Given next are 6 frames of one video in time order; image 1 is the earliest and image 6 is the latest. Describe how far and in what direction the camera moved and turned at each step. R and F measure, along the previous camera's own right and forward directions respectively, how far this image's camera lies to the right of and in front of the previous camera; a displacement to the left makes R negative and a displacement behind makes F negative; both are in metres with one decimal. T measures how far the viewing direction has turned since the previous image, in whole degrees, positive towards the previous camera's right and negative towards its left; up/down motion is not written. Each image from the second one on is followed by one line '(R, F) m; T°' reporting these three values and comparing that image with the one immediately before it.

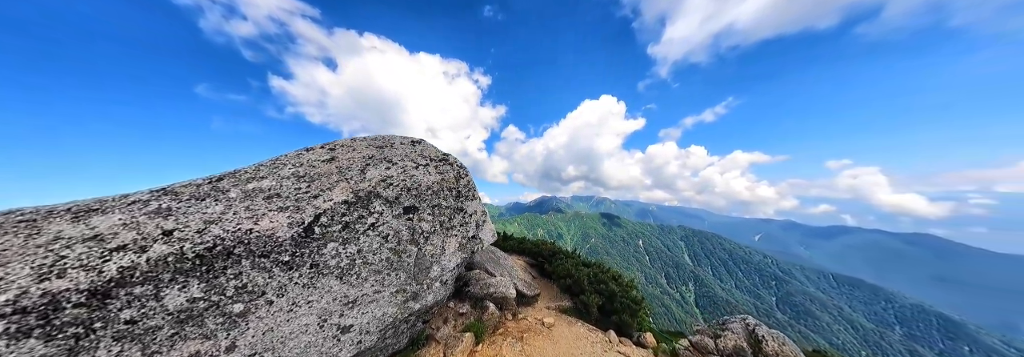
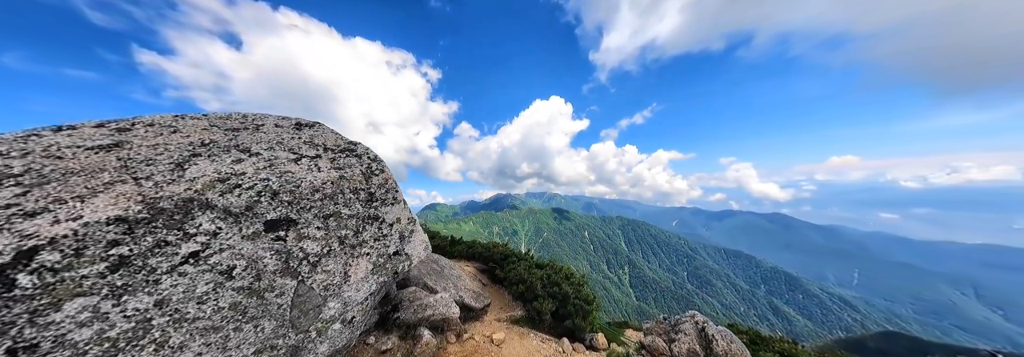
(+0.9, +2.6) m; +12°
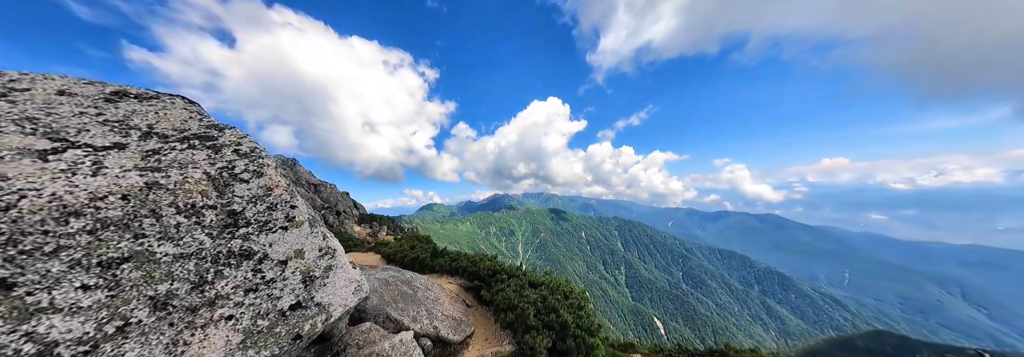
(+0.8, +4.0) m; +1°
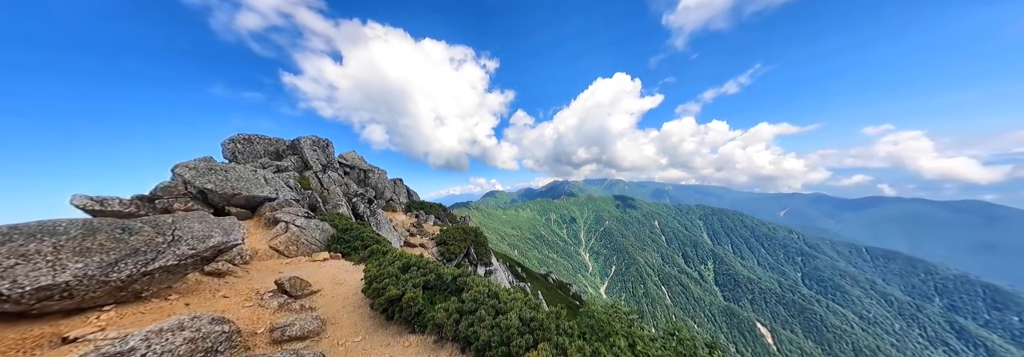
(-1.4, +16.4) m; -15°
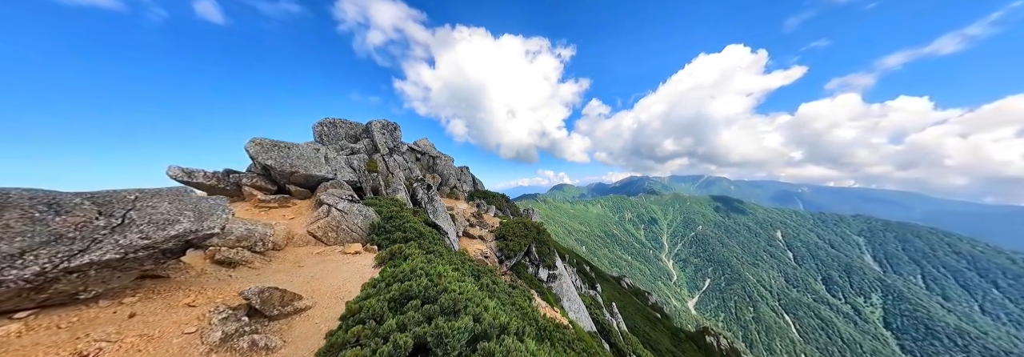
(-1.0, +9.2) m; -18°
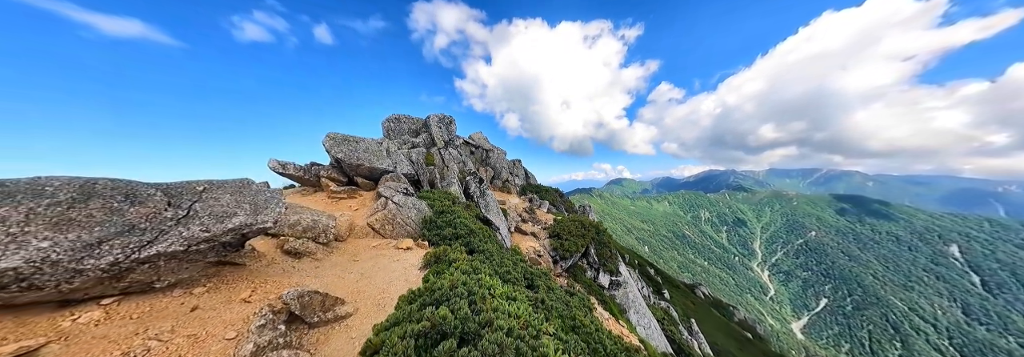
(-1.0, +3.7) m; -14°
